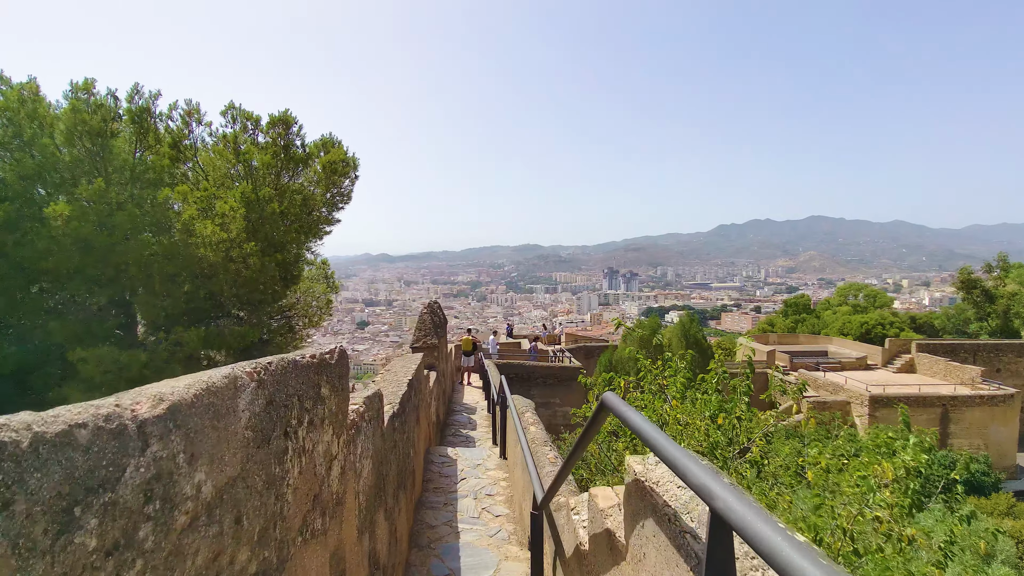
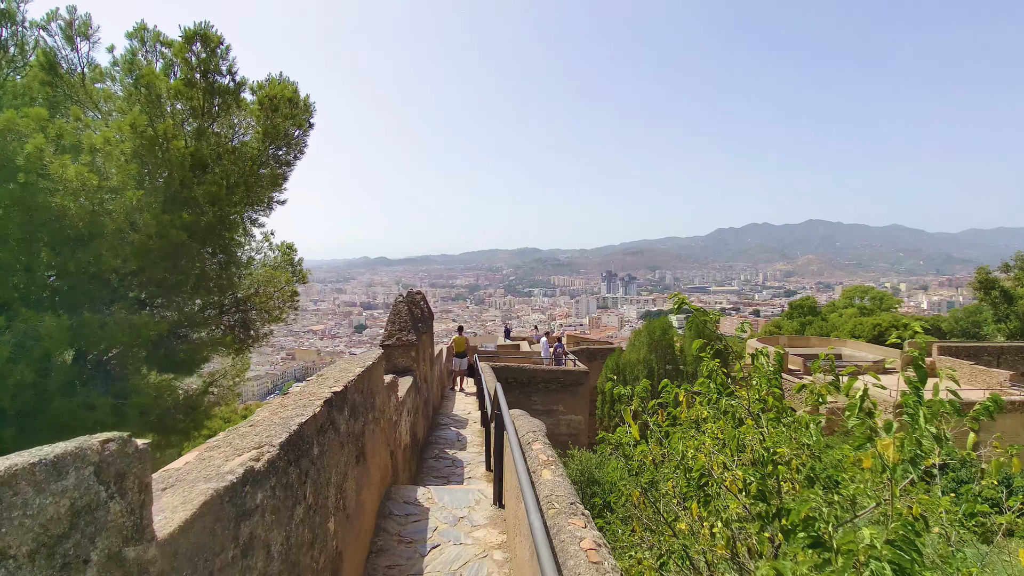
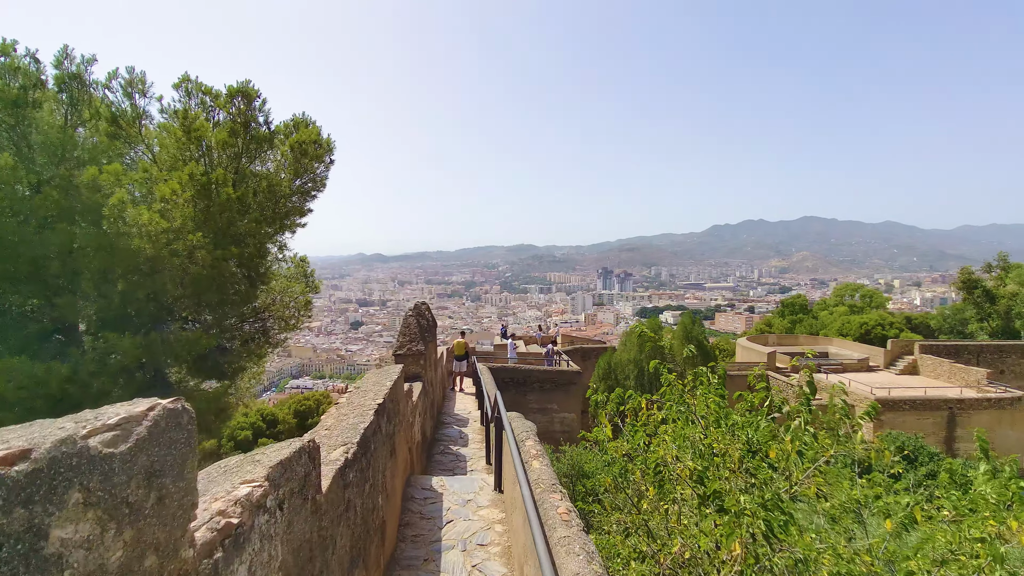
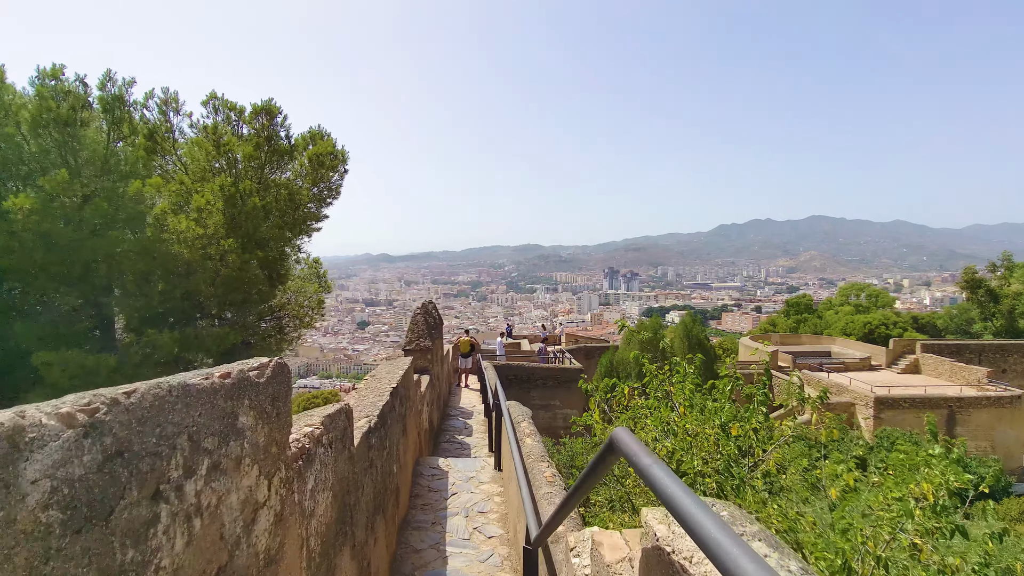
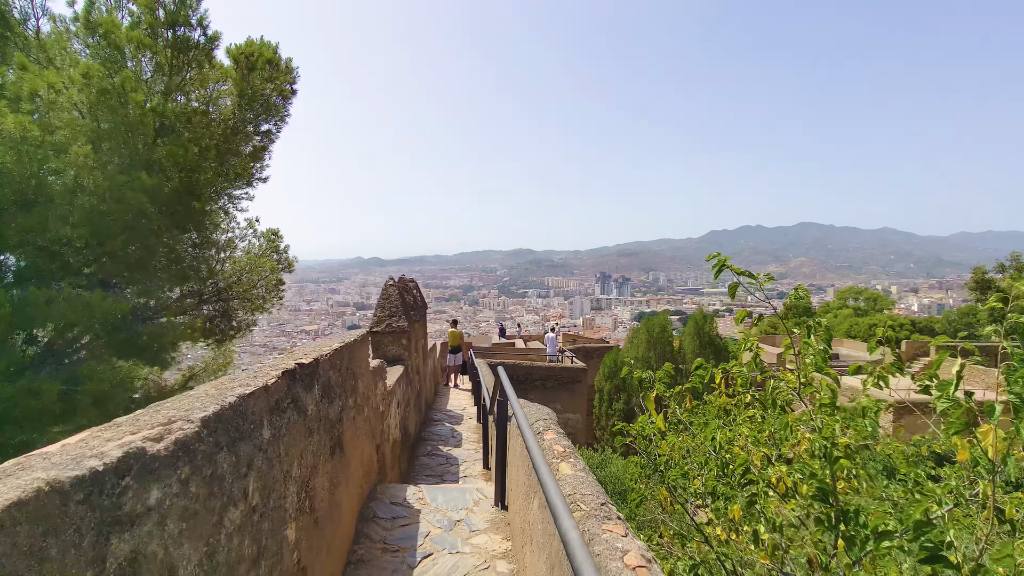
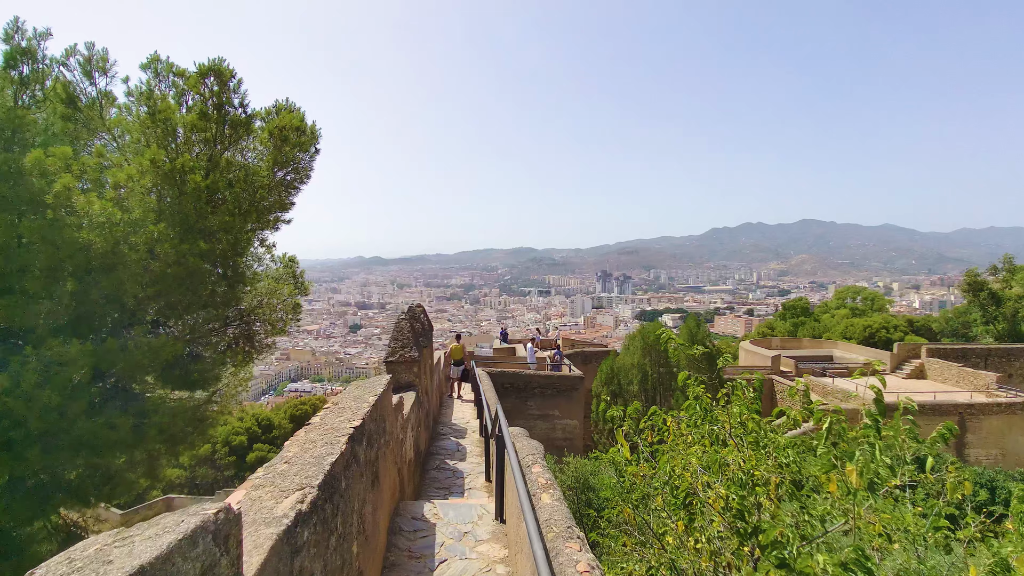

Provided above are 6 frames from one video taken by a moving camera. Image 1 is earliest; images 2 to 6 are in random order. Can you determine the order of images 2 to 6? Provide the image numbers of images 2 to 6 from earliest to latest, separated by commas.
4, 3, 6, 2, 5
